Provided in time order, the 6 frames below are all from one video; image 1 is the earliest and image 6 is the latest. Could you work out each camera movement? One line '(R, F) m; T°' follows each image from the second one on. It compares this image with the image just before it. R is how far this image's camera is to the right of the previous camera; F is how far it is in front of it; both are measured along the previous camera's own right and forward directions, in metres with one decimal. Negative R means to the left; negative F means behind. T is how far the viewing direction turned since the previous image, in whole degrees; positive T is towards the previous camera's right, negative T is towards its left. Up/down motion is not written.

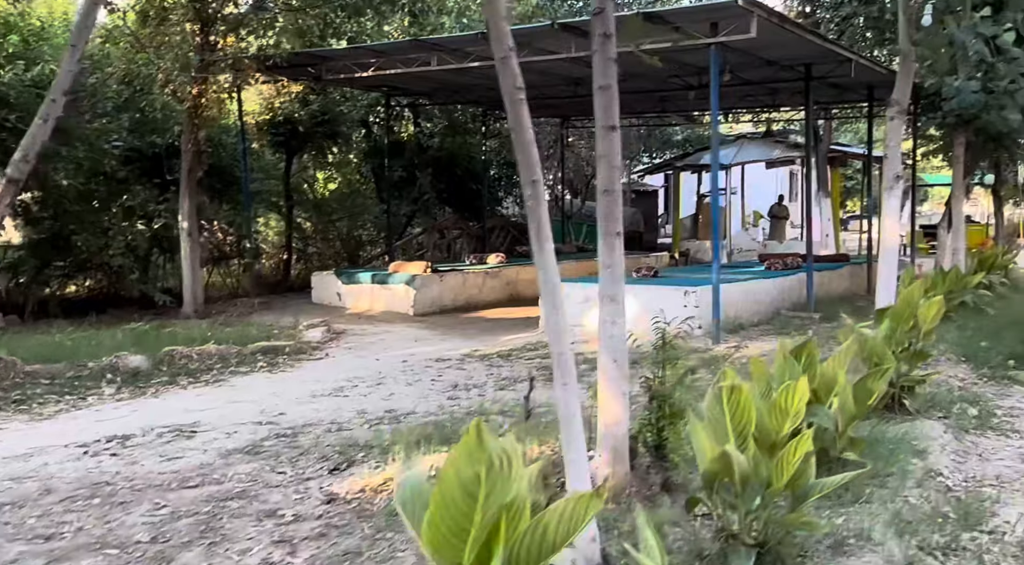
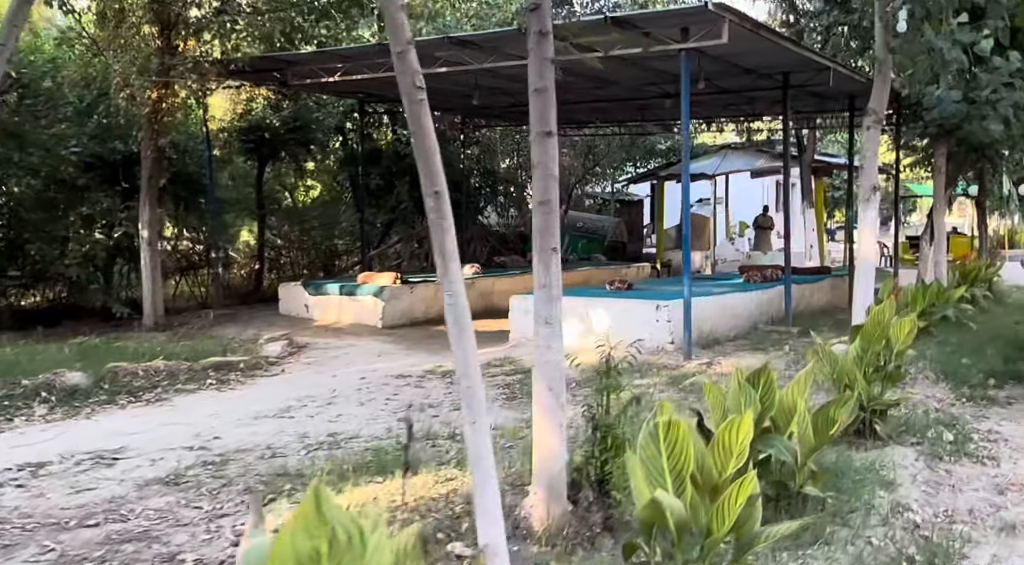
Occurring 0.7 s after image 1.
(+0.2, +0.3) m; +1°
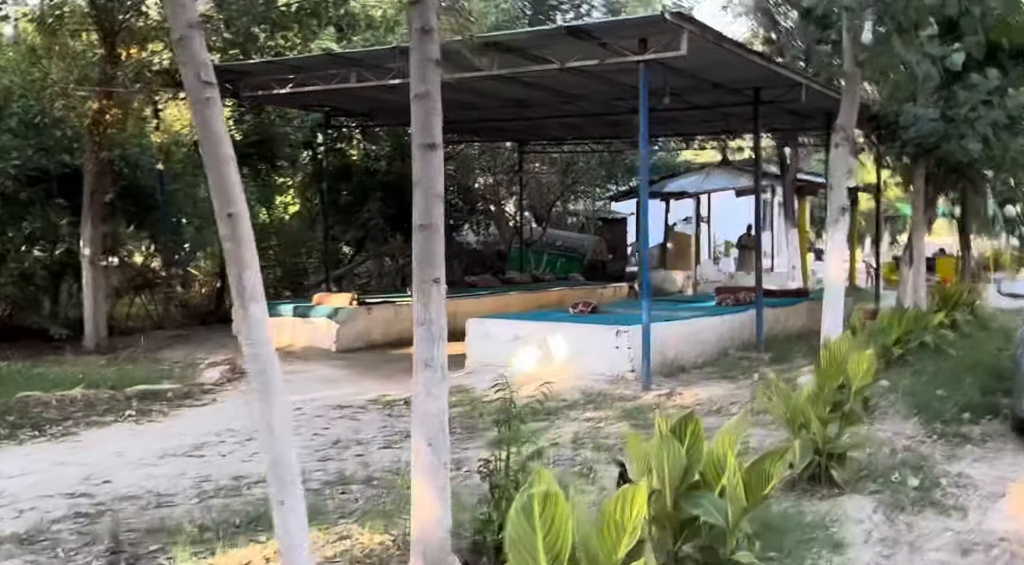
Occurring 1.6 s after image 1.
(+0.3, +0.5) m; 0°
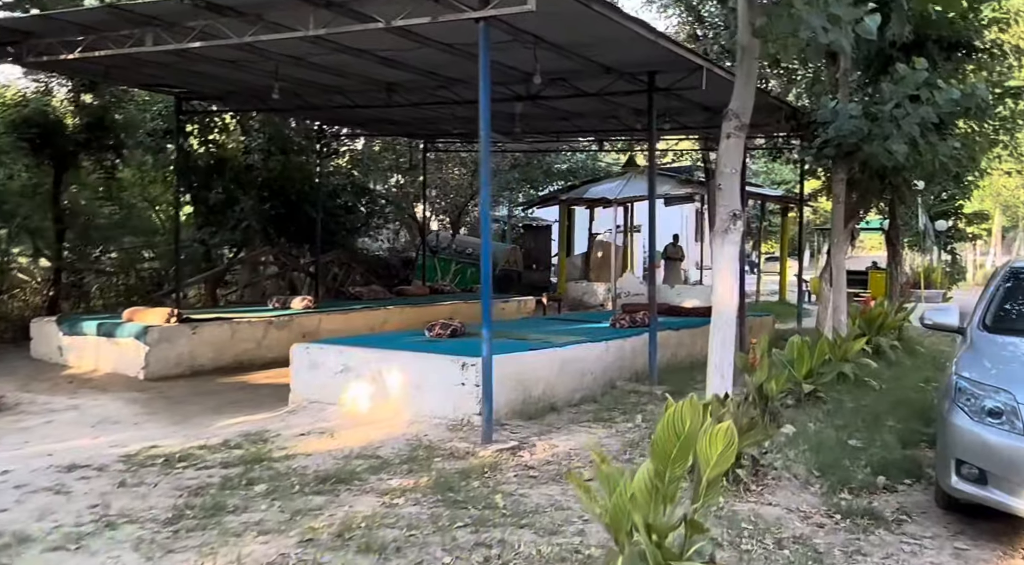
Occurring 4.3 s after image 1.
(+0.9, +1.9) m; +3°
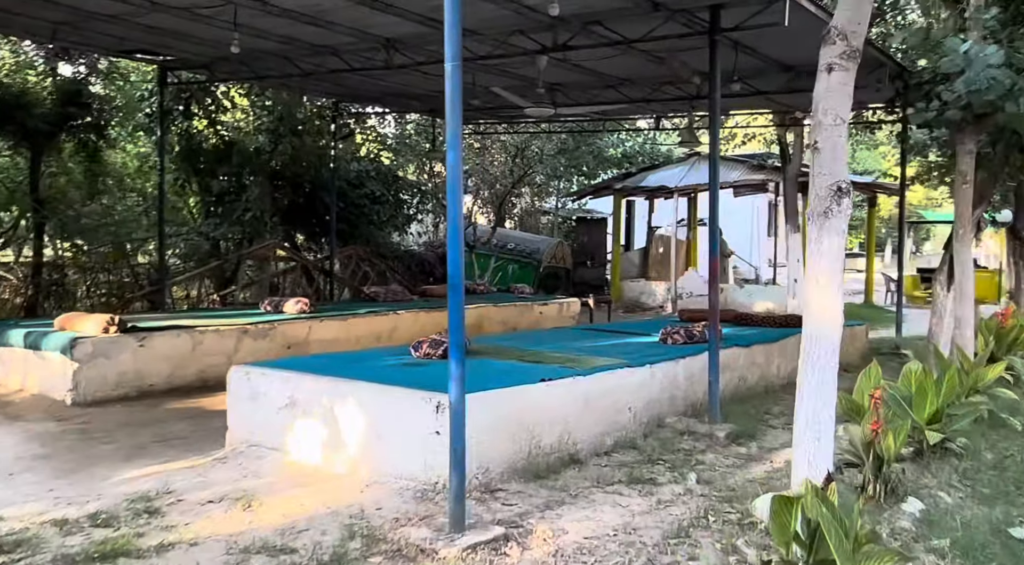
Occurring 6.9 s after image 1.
(+0.3, +2.2) m; -4°
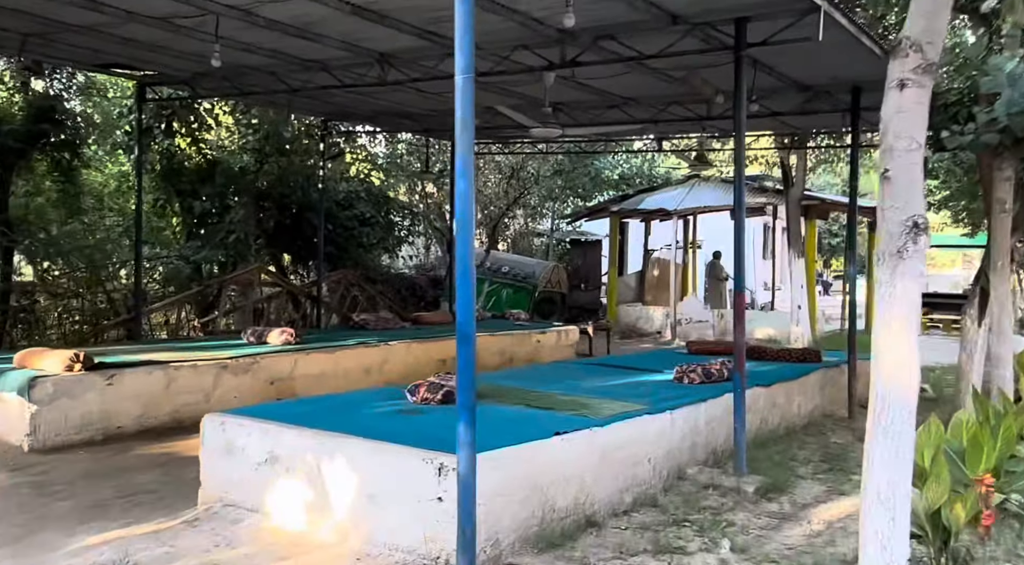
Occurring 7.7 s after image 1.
(-0.1, +0.6) m; +1°
